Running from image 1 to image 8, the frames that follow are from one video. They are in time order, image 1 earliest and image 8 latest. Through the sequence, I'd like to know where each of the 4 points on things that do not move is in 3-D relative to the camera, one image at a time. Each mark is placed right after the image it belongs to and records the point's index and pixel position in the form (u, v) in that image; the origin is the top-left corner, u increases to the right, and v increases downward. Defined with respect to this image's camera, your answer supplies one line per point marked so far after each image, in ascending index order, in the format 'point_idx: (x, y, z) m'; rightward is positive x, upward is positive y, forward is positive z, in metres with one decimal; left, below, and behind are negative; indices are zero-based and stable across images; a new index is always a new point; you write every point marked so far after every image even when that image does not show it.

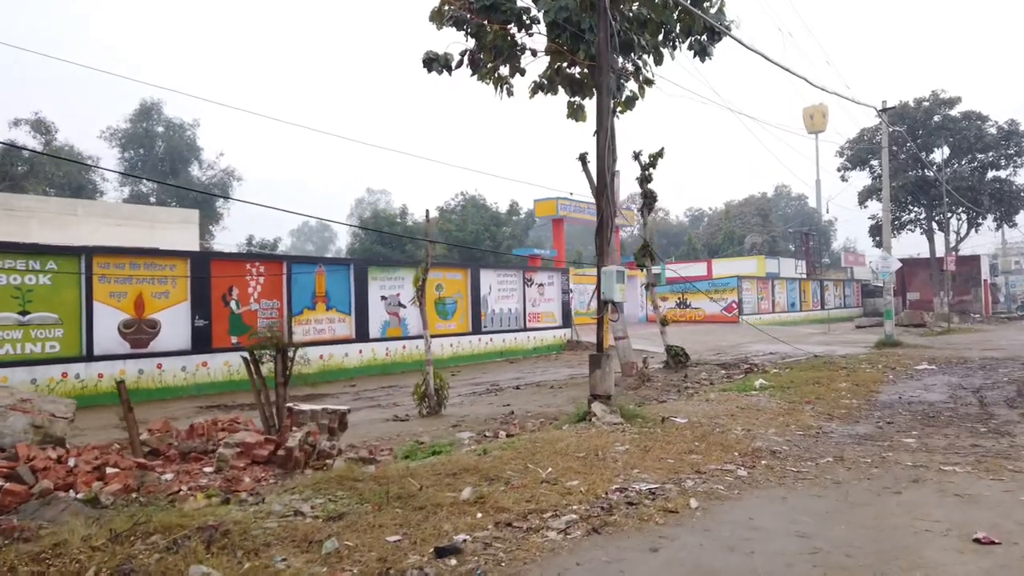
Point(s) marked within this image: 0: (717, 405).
0: (+2.5, -1.4, +9.4) m
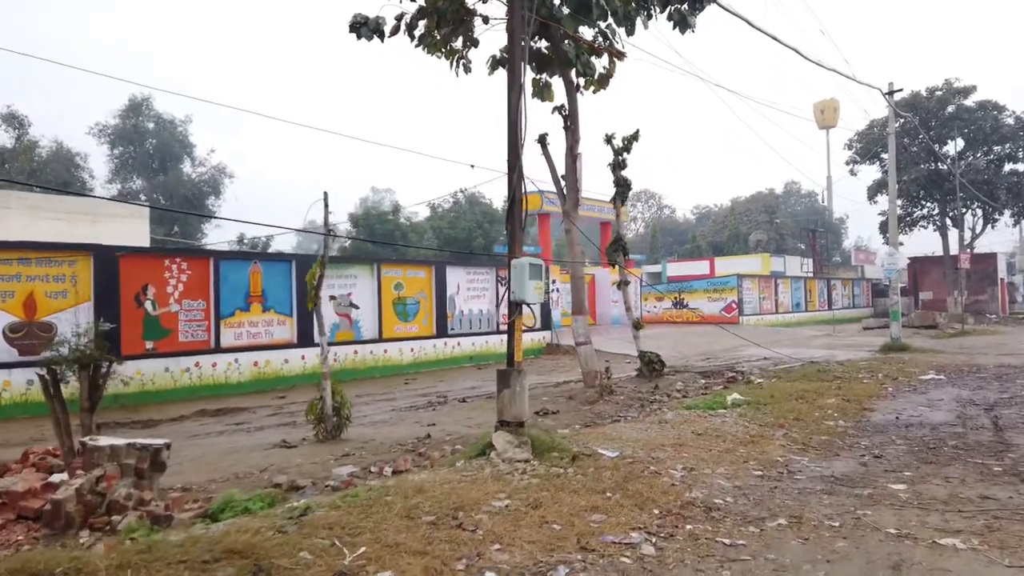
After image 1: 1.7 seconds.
0: (+1.6, -1.4, +7.8) m
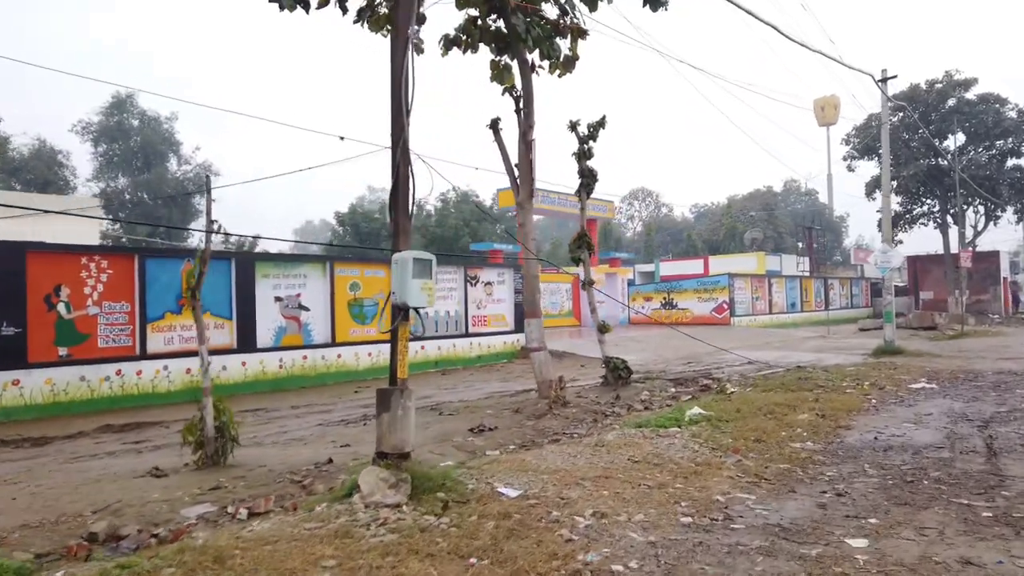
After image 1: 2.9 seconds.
0: (+0.8, -1.4, +6.6) m
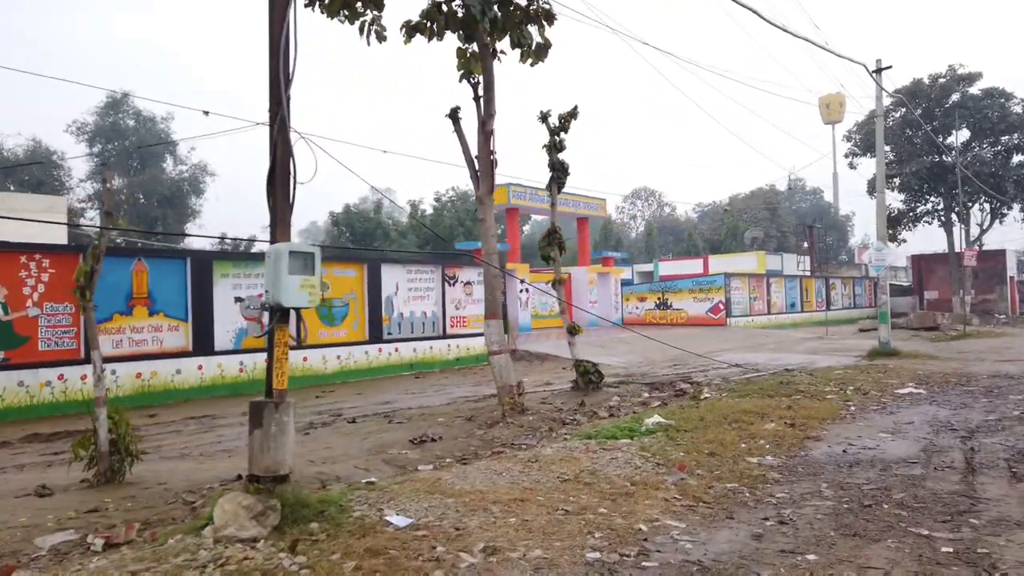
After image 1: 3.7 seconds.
0: (+0.2, -1.4, +6.0) m
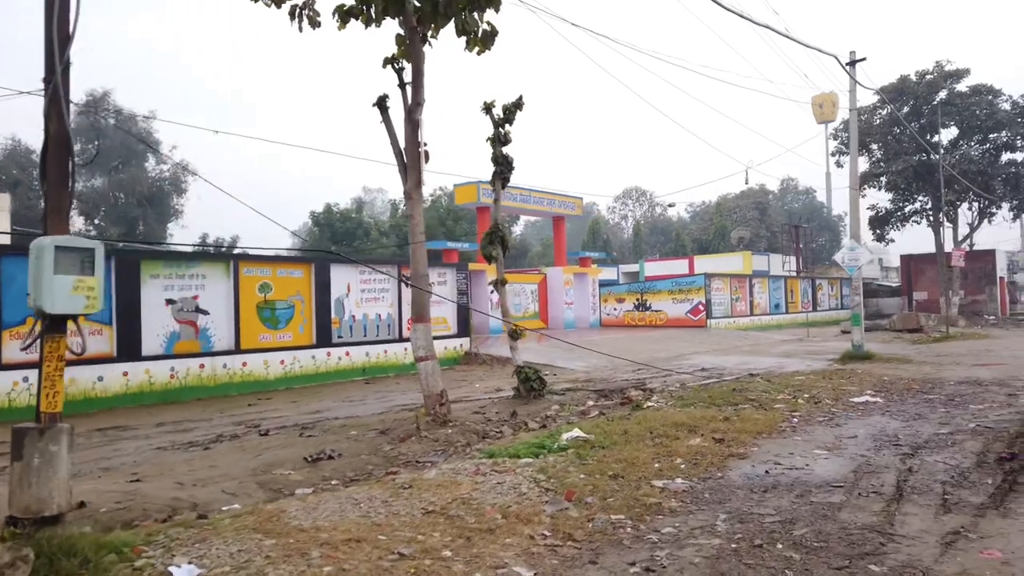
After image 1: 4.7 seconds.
0: (-0.7, -1.4, +5.3) m
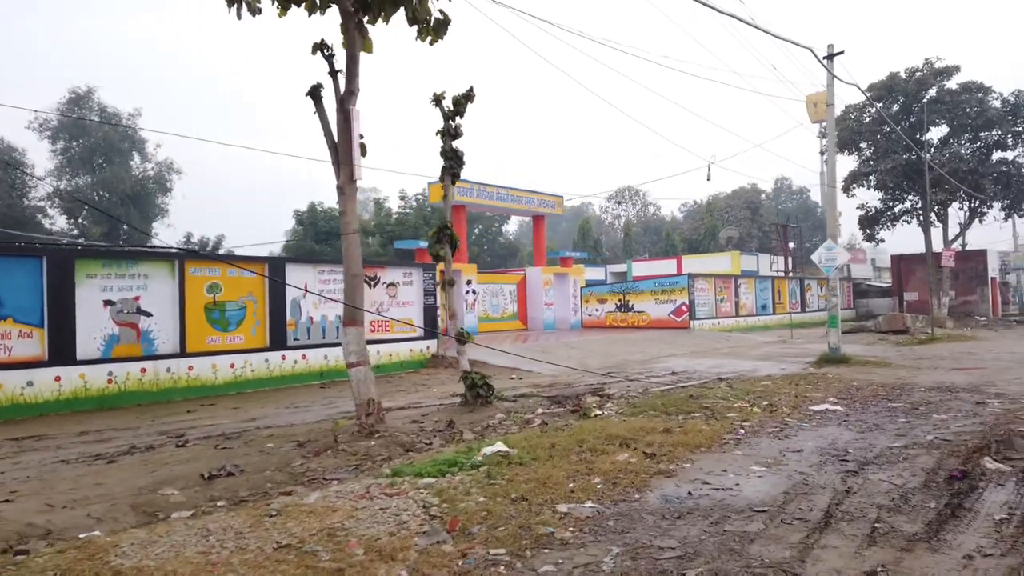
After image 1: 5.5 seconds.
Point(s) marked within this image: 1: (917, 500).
0: (-1.4, -1.4, +4.7) m
1: (+2.8, -1.5, +5.4) m
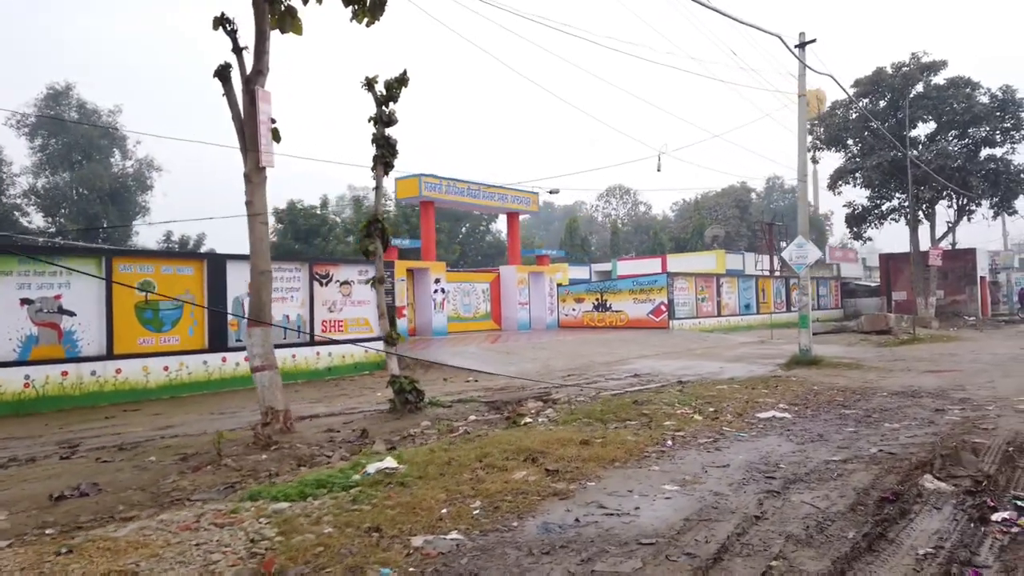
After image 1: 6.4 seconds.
0: (-2.3, -1.4, +4.0) m
1: (+2.0, -1.5, +4.6) m
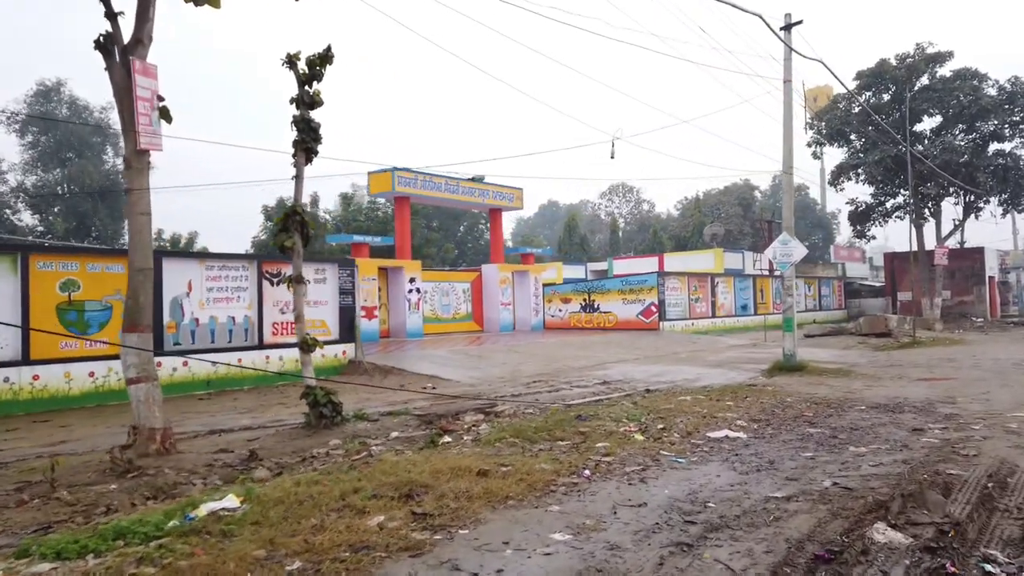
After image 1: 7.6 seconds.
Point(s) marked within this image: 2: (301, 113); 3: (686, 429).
0: (-3.2, -1.4, +3.0) m
1: (+1.1, -1.5, +3.6) m
2: (-2.7, +2.2, +9.7) m
3: (+1.8, -1.5, +8.0) m
